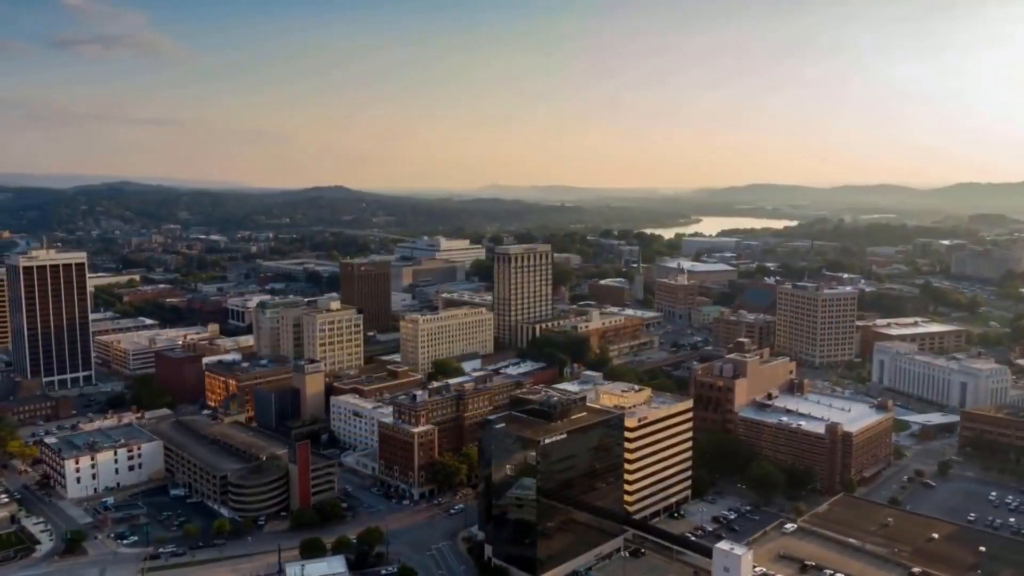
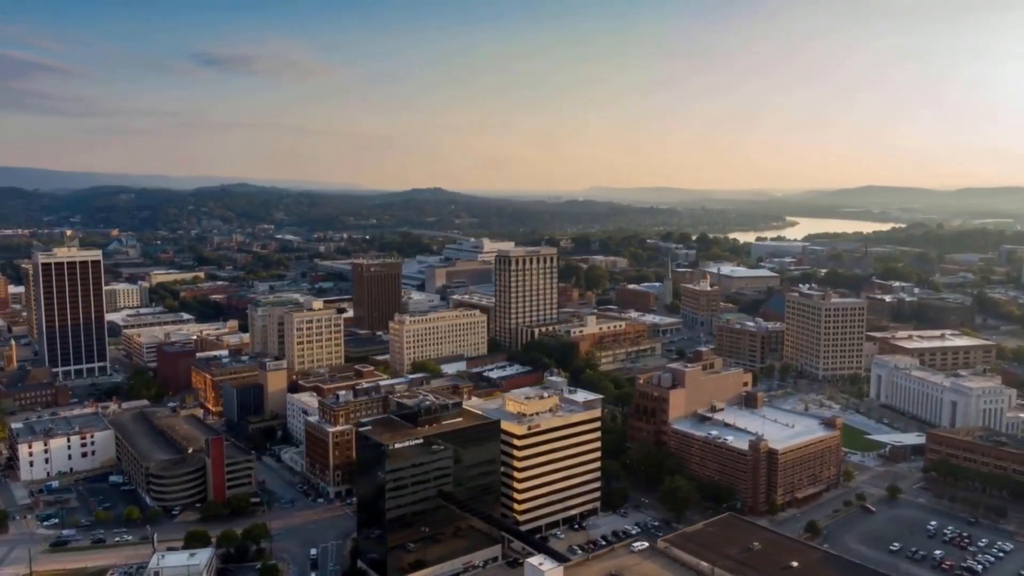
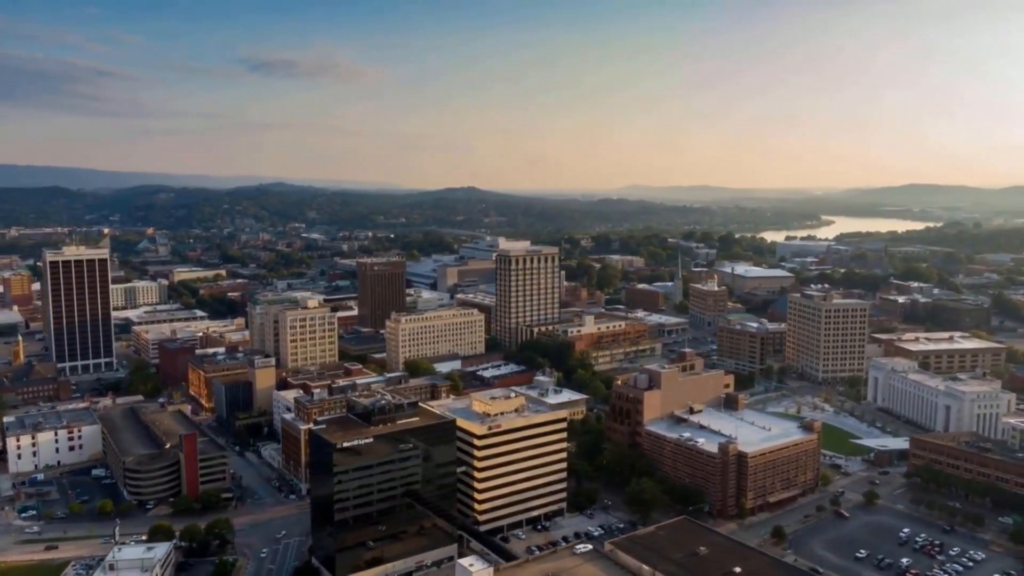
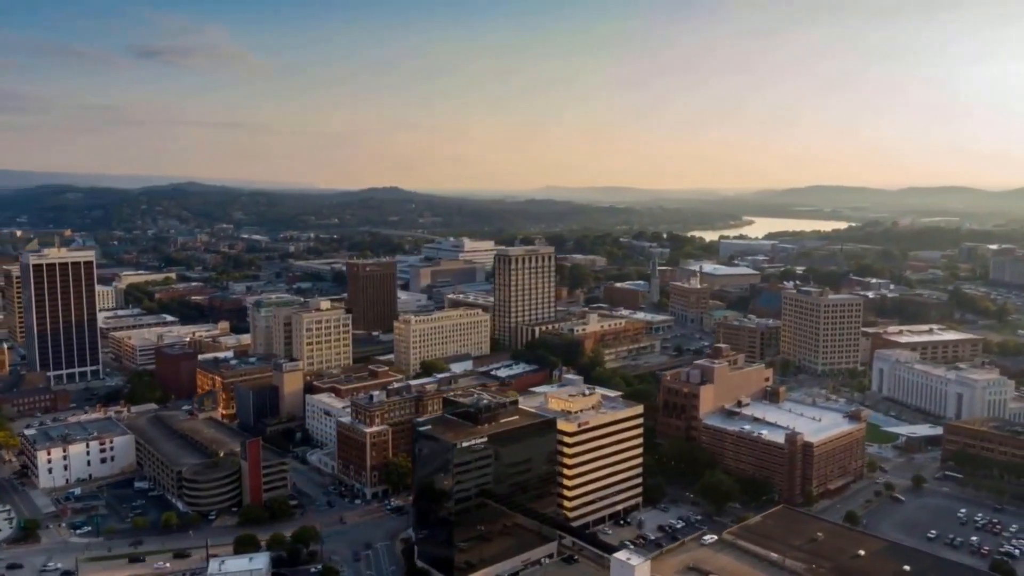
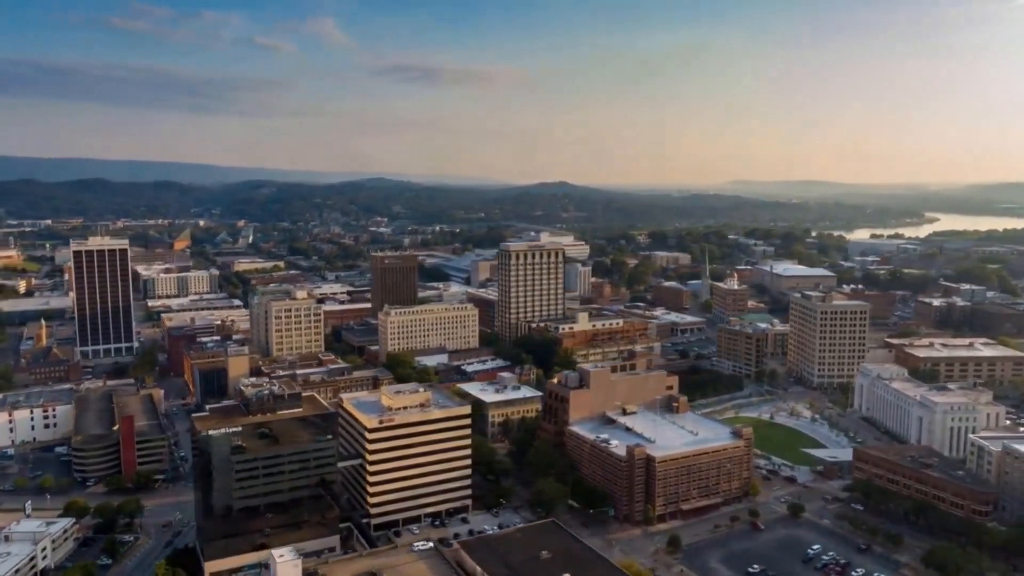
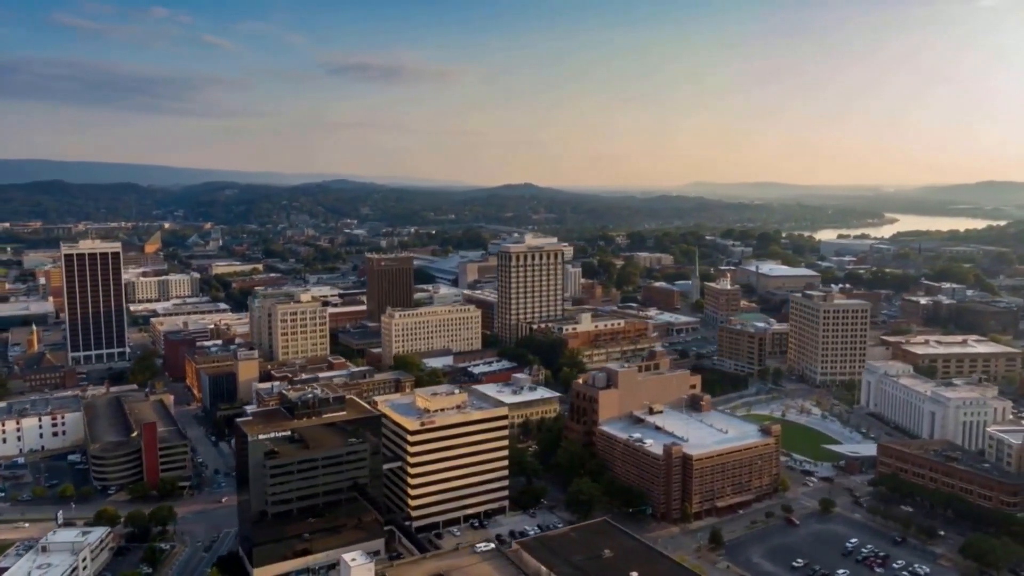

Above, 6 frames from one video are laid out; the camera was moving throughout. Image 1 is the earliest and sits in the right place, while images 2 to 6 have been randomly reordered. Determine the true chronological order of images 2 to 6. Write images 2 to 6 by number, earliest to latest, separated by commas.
4, 2, 3, 6, 5
